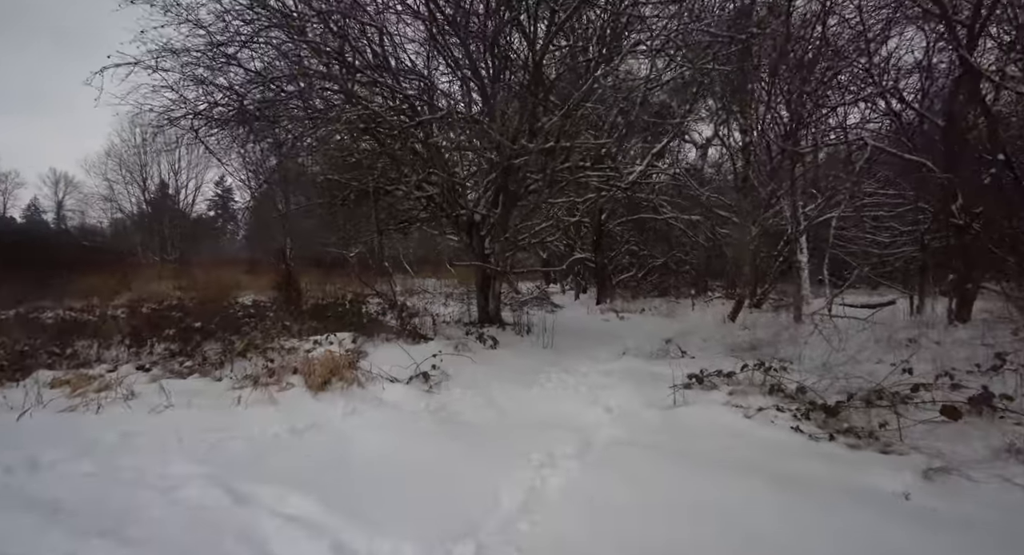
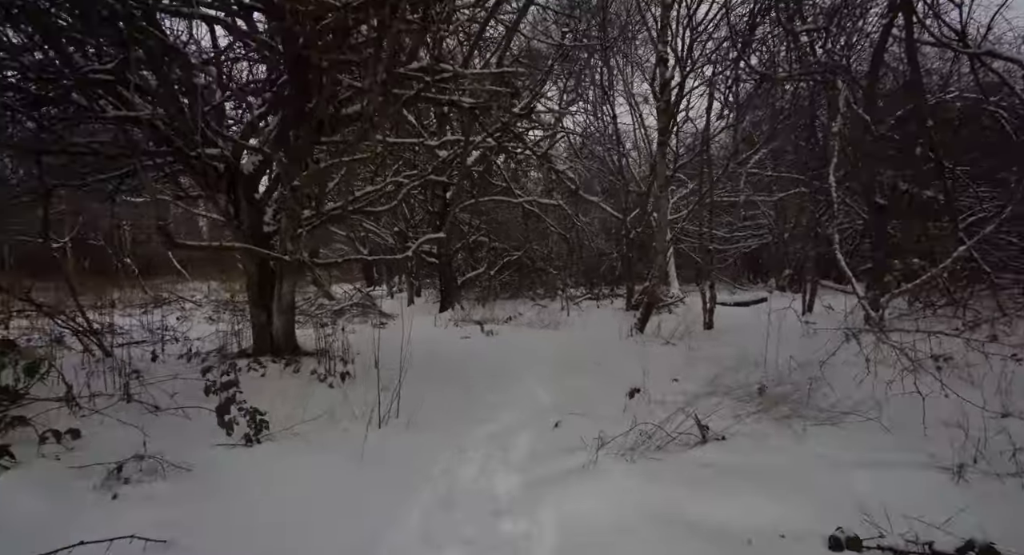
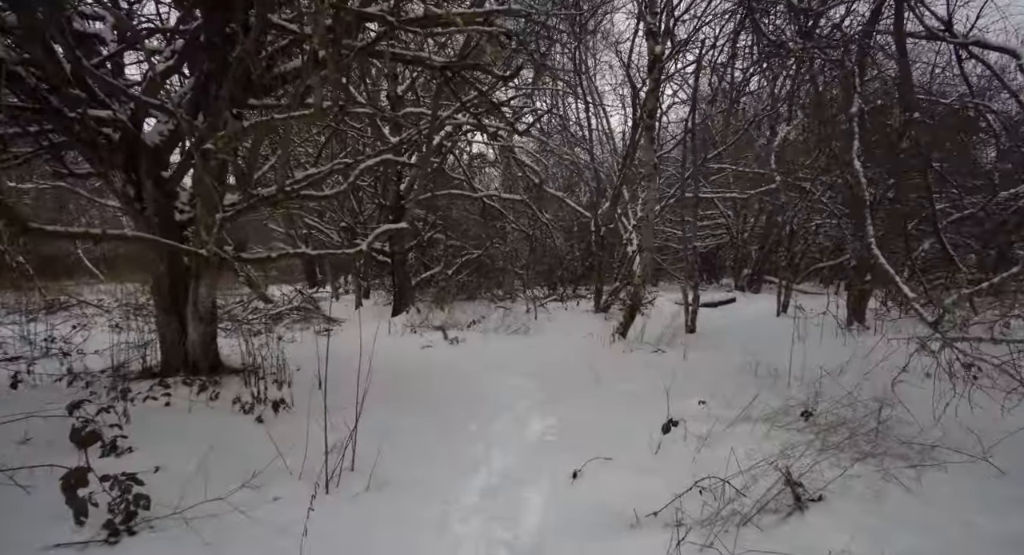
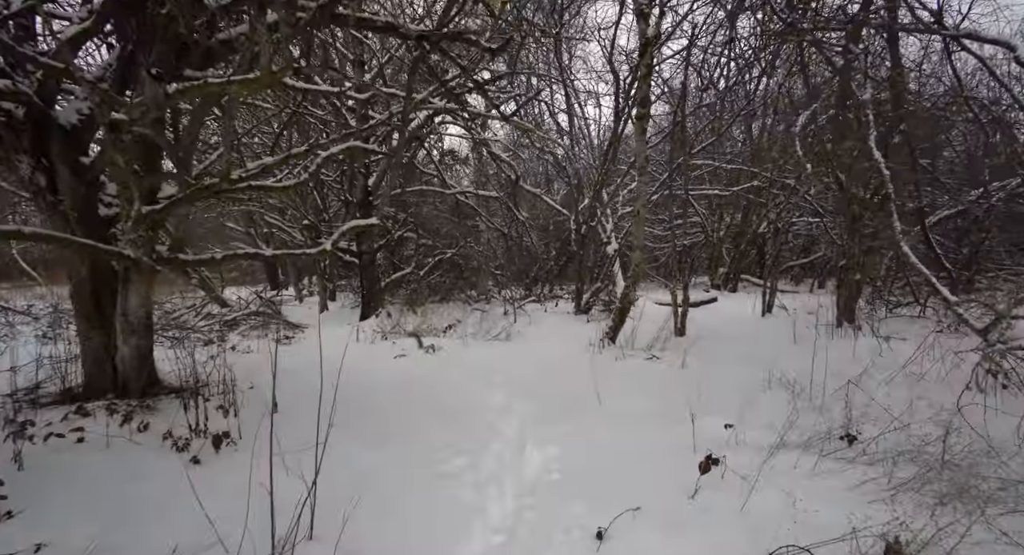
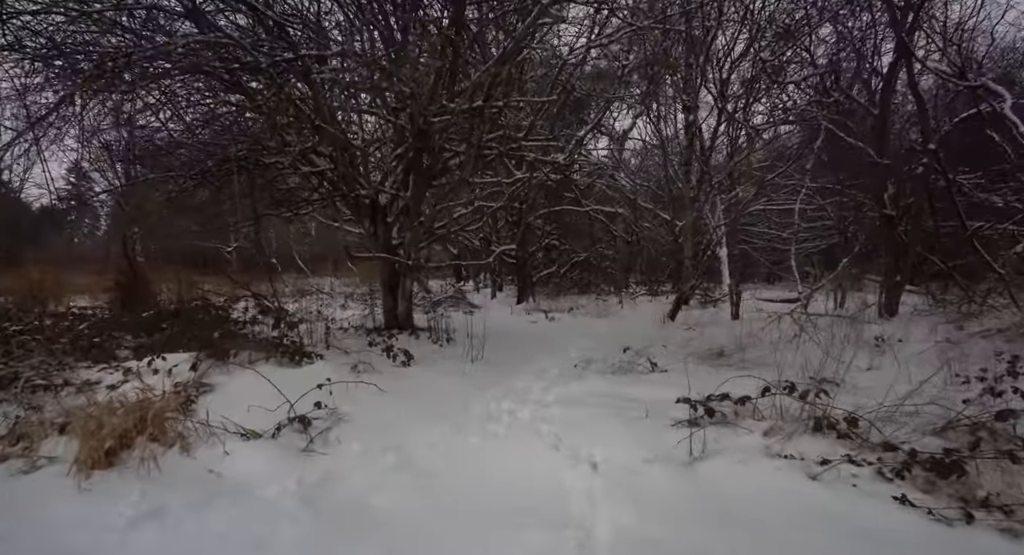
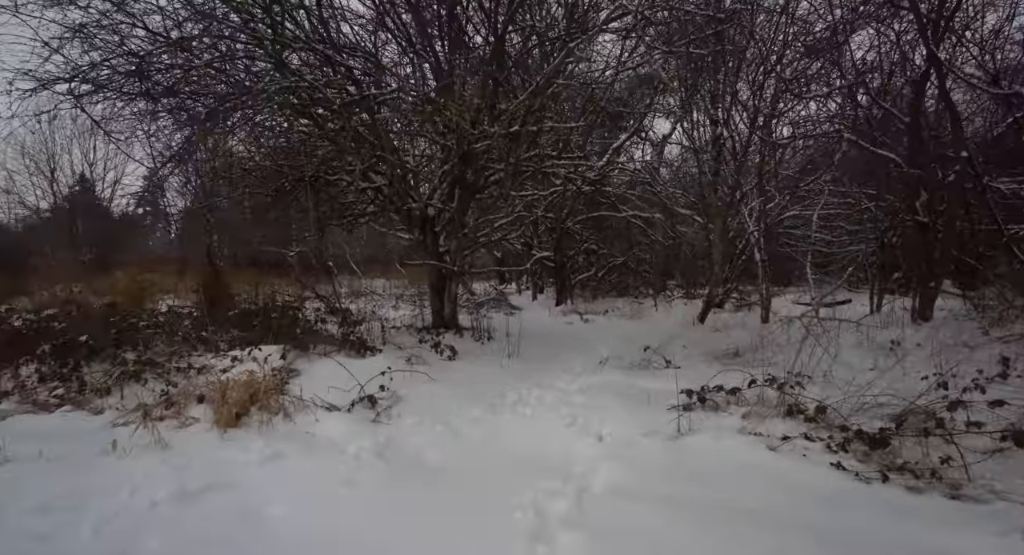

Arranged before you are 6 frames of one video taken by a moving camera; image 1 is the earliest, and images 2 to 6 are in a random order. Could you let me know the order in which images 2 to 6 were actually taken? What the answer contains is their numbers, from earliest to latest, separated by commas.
6, 5, 2, 3, 4
